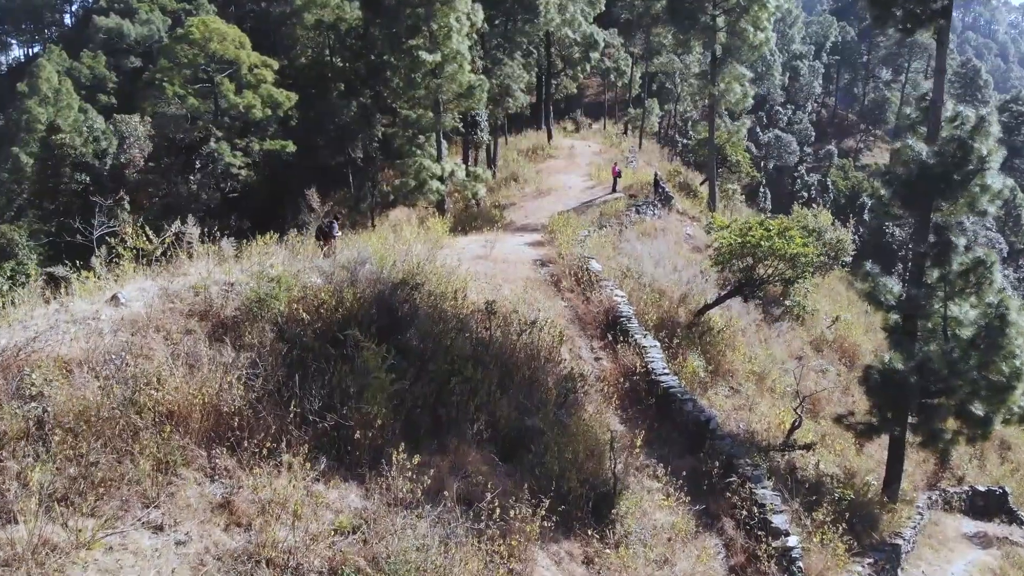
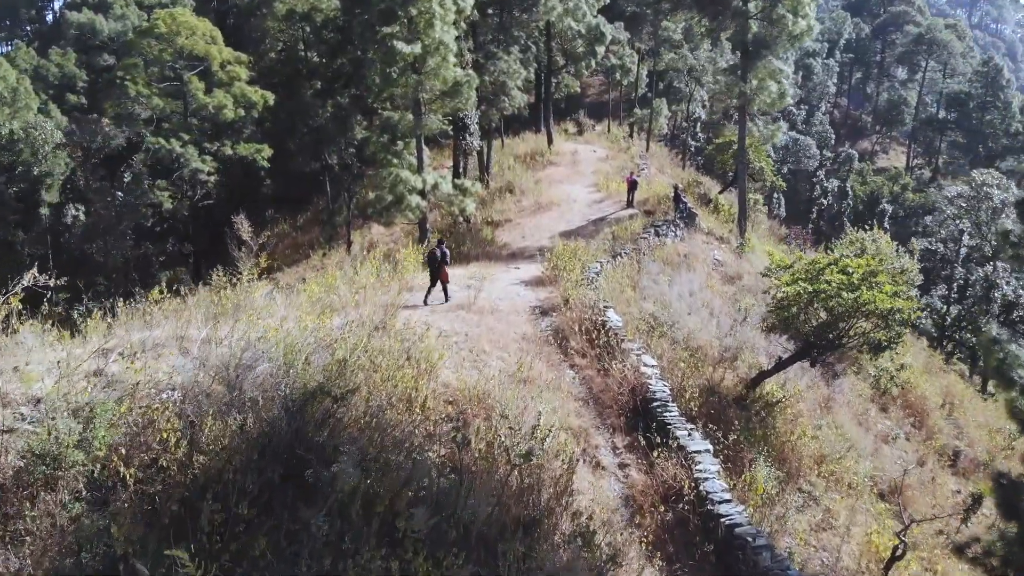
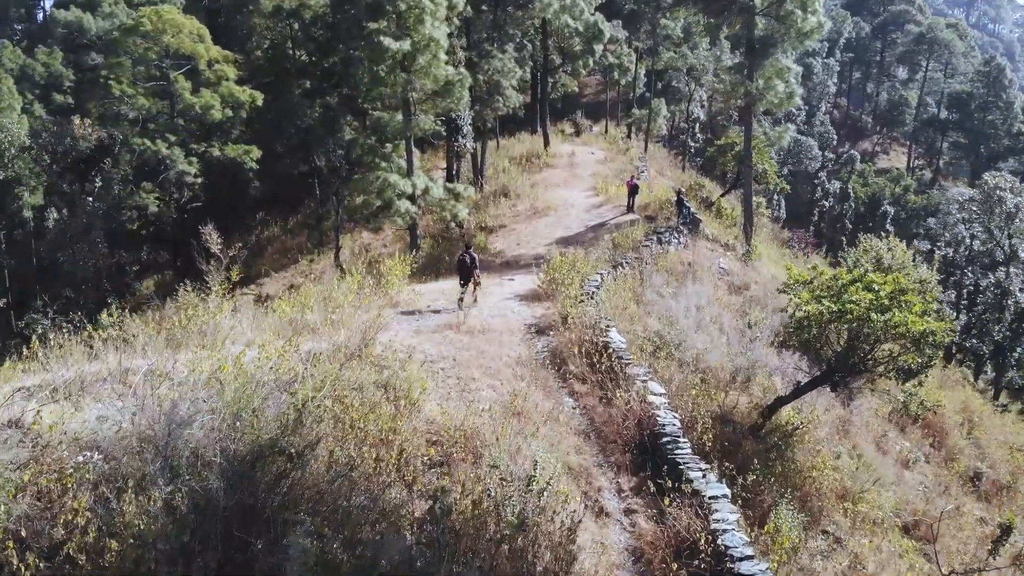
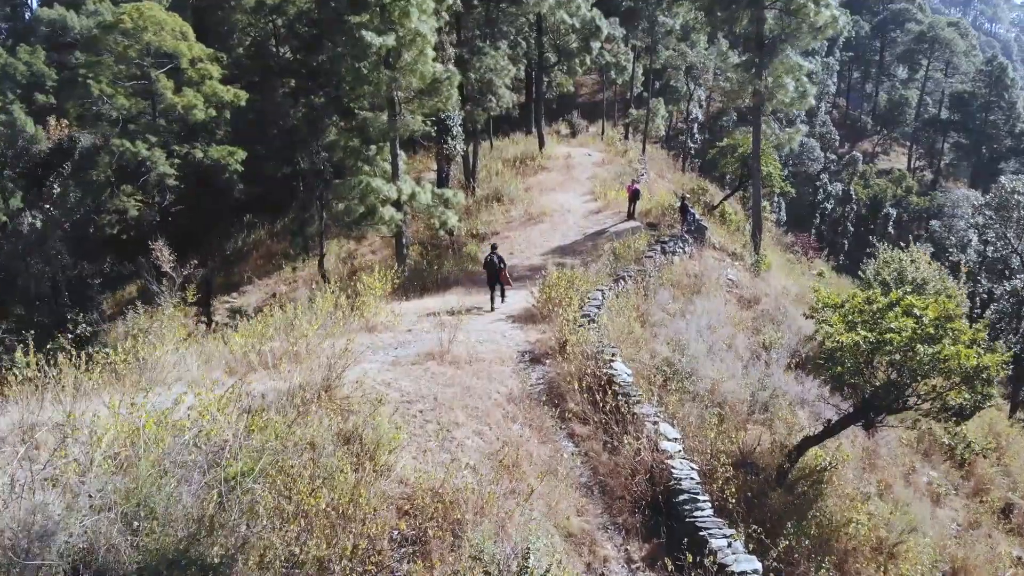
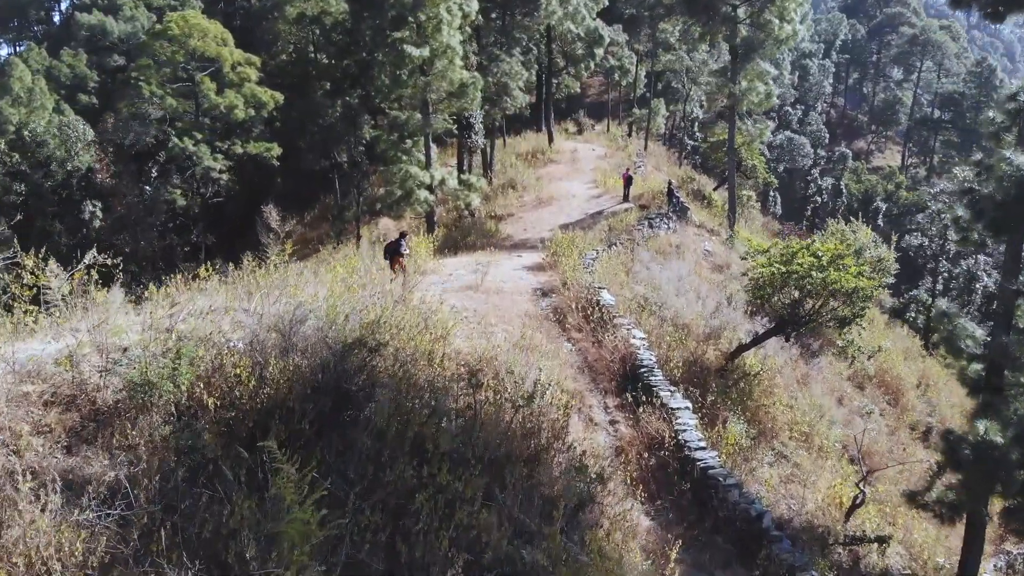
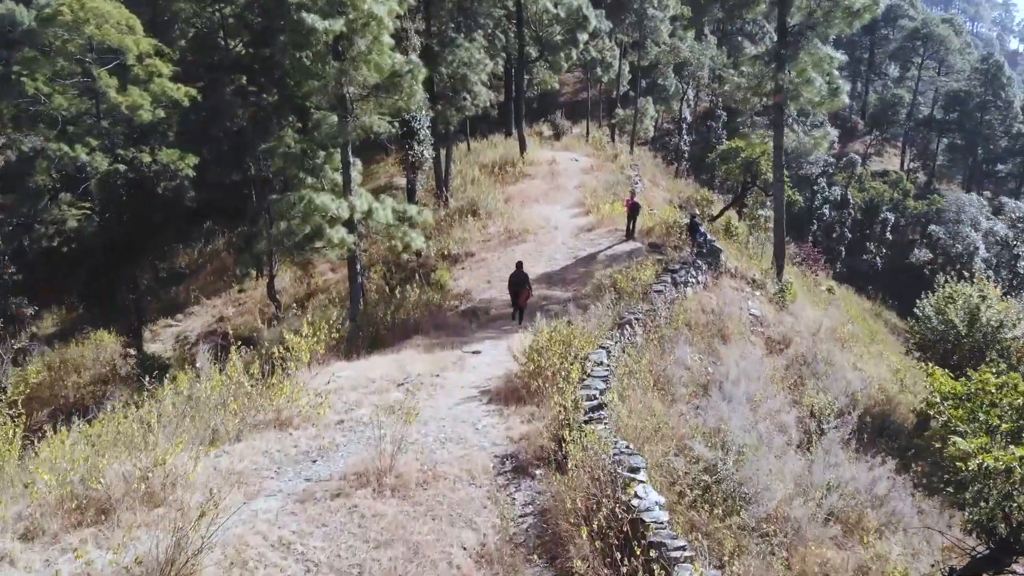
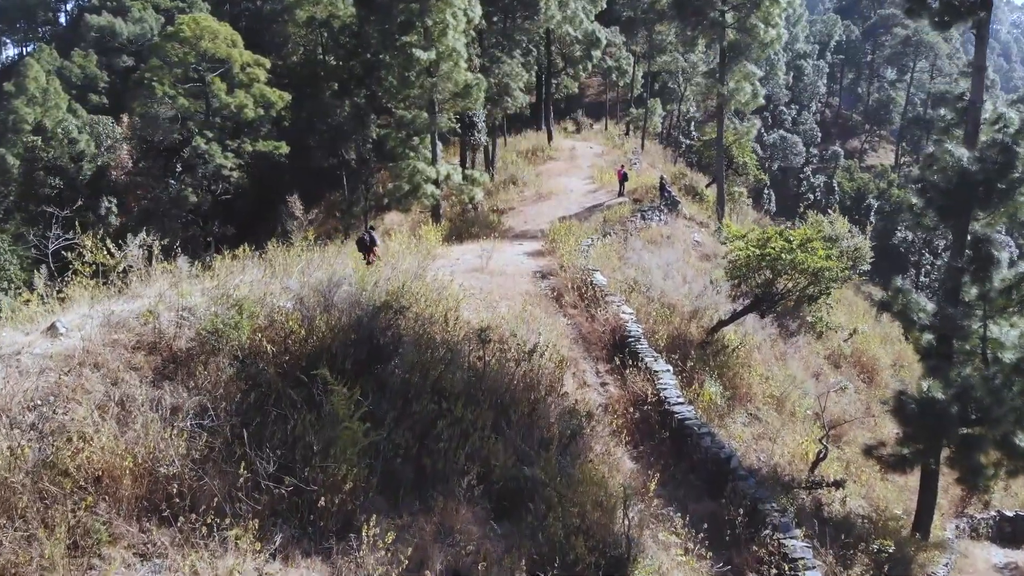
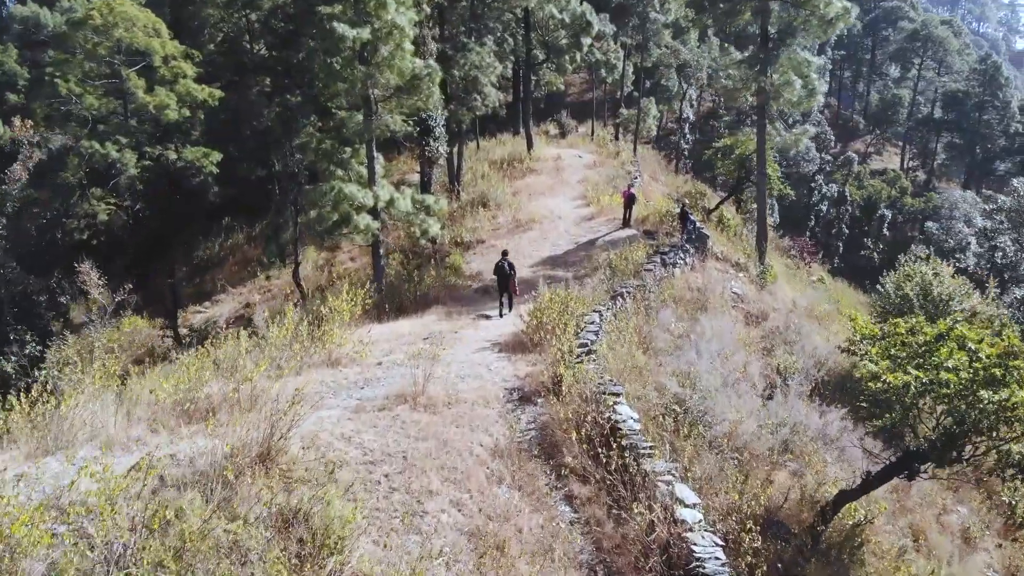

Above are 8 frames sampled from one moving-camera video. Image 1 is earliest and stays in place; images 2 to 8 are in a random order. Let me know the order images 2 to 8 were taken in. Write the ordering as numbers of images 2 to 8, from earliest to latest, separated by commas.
7, 5, 2, 3, 4, 8, 6
